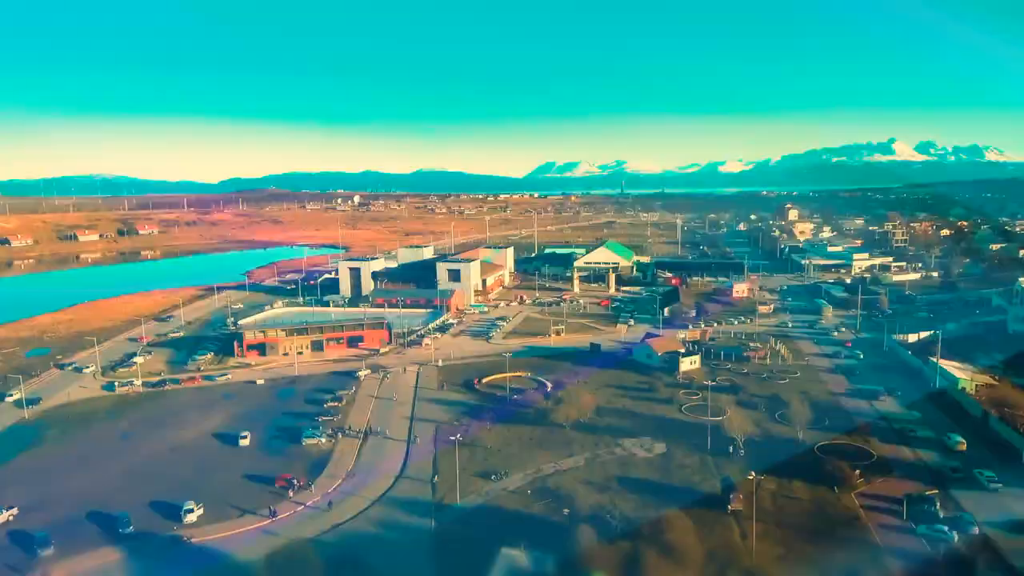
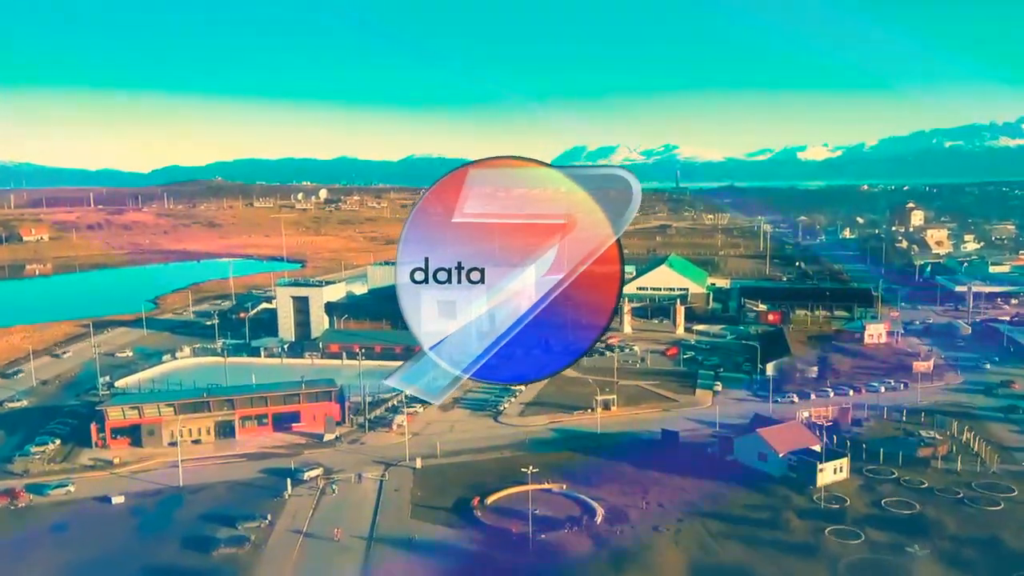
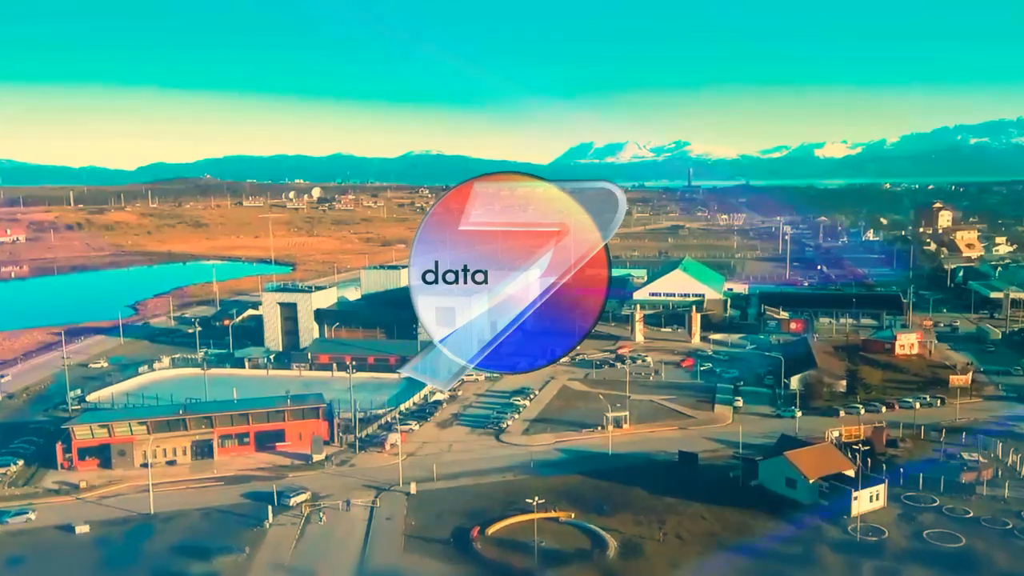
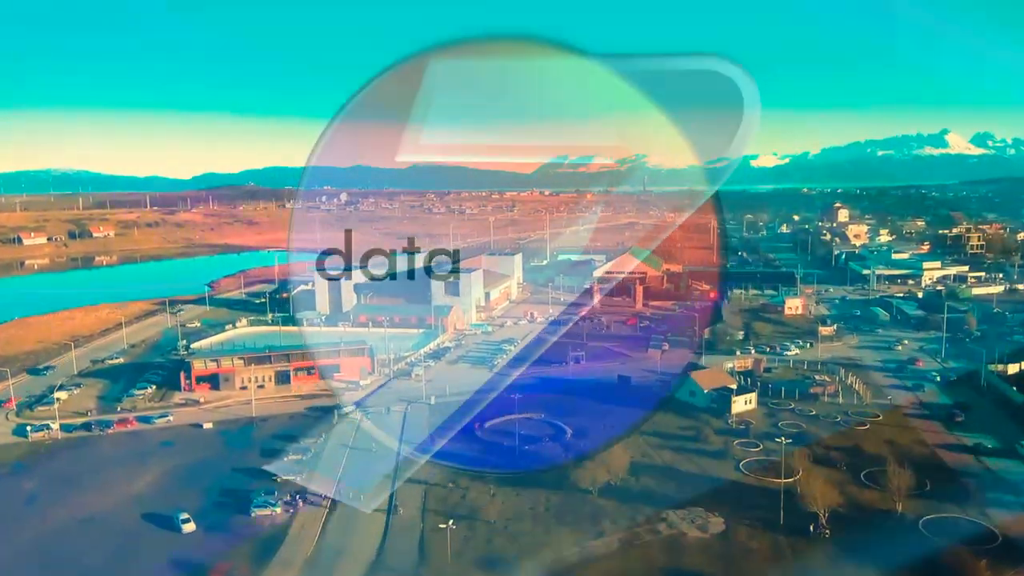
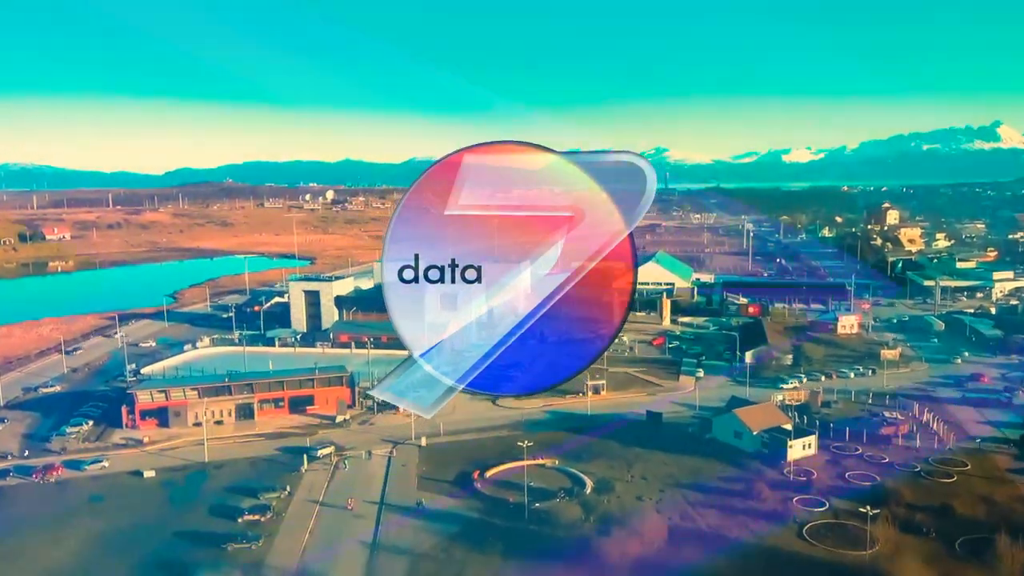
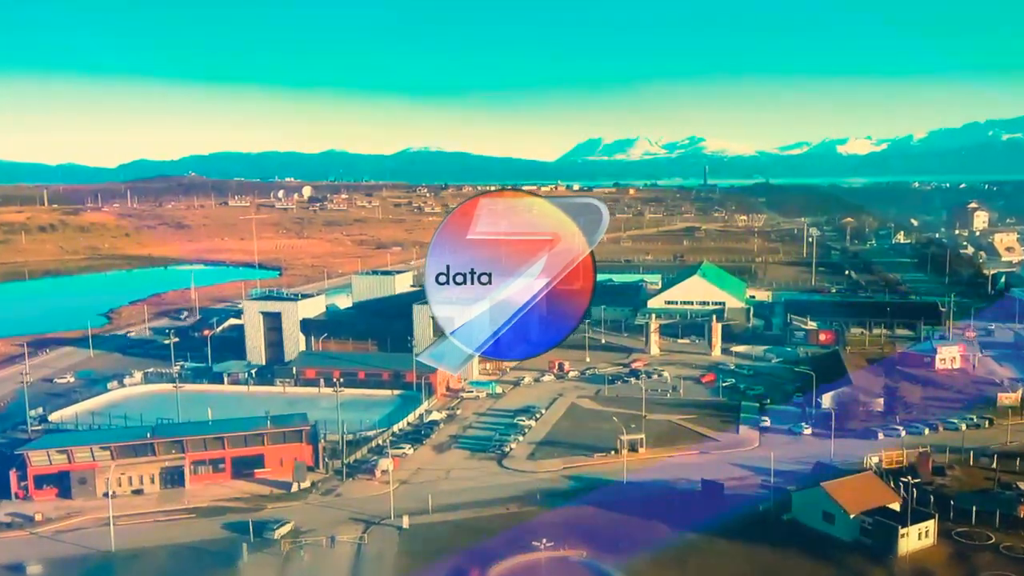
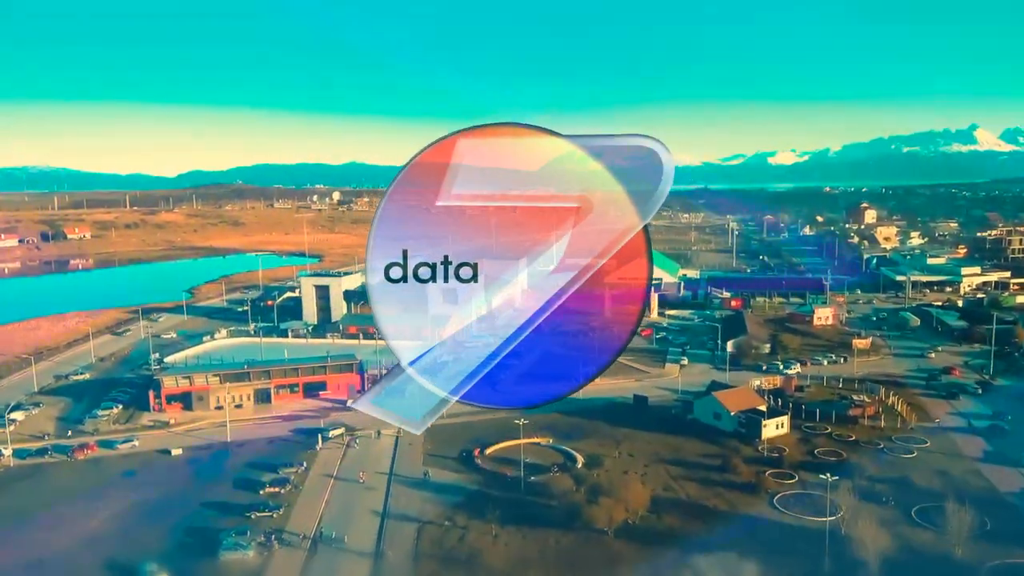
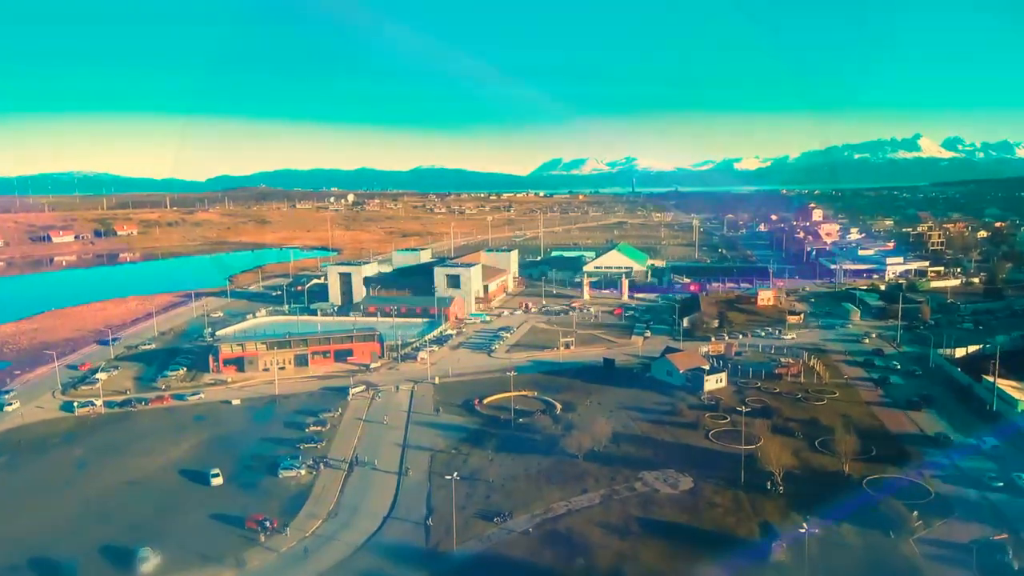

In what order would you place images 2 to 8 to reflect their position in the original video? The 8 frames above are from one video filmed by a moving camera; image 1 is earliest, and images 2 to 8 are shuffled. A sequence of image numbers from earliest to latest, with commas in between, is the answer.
8, 4, 7, 5, 2, 3, 6
